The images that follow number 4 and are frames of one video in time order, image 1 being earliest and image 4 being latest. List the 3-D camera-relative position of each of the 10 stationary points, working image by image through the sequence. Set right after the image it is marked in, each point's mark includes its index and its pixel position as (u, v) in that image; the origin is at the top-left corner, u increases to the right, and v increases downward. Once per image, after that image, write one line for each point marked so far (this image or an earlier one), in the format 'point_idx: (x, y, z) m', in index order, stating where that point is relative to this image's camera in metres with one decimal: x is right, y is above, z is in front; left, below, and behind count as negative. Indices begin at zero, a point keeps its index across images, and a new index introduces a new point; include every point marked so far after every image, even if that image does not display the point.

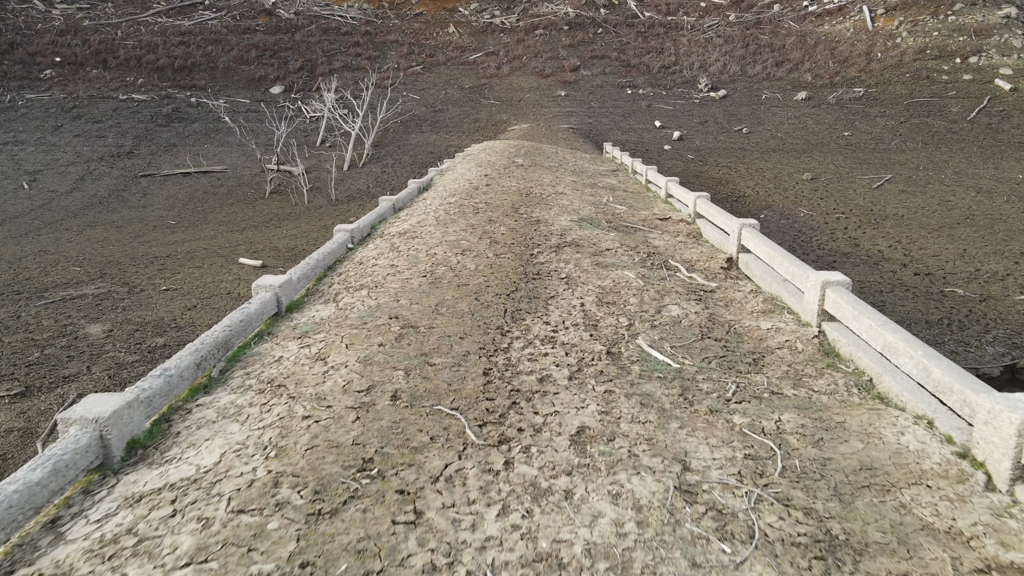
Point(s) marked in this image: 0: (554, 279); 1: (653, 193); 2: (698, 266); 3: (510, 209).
0: (+0.2, 0.0, +4.8) m
1: (+1.6, +1.0, +9.8) m
2: (+1.2, +0.1, +5.7) m
3: (0.0, +0.6, +7.0) m
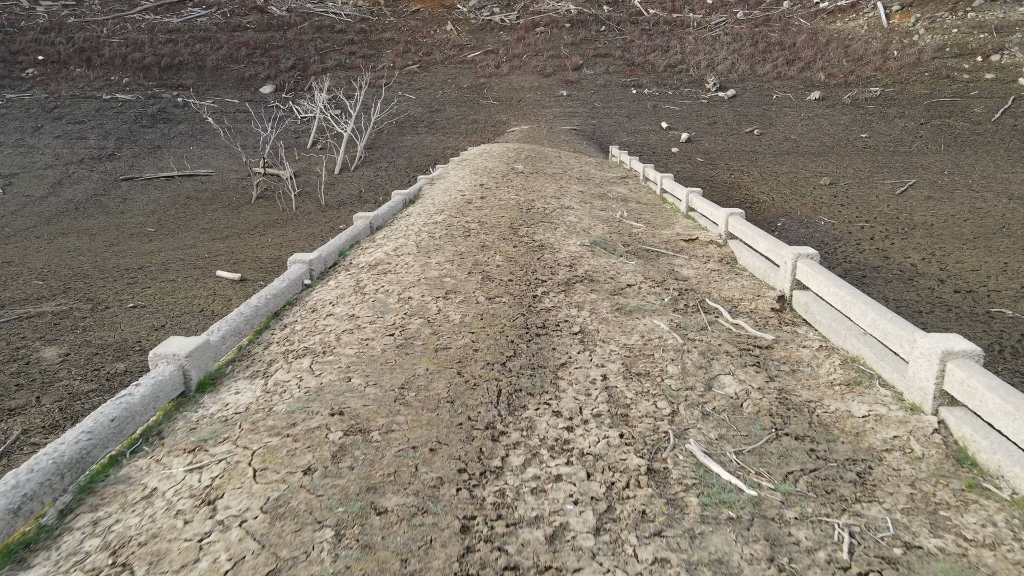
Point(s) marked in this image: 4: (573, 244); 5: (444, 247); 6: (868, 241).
0: (+0.2, -0.2, +3.6) m
1: (+1.5, +0.8, +8.7) m
2: (+1.2, -0.1, +4.6) m
3: (0.0, +0.4, +5.9) m
4: (+0.4, +0.3, +5.6) m
5: (-0.4, +0.2, +5.1) m
6: (+4.7, +0.7, +11.8) m
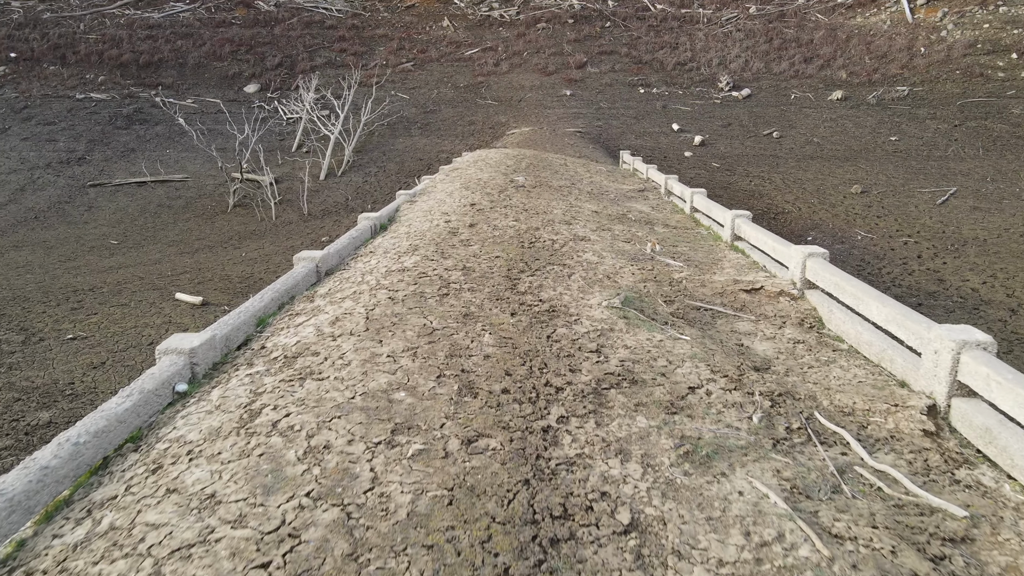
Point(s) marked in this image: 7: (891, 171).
0: (+0.2, -0.5, +1.9) m
1: (+1.5, +0.5, +6.9) m
2: (+1.2, -0.5, +2.9) m
3: (0.0, 0.0, +4.2) m
4: (+0.4, -0.1, +3.9) m
5: (-0.4, -0.1, +3.4) m
6: (+4.6, +0.3, +10.1) m
7: (+6.2, +1.9, +14.5) m
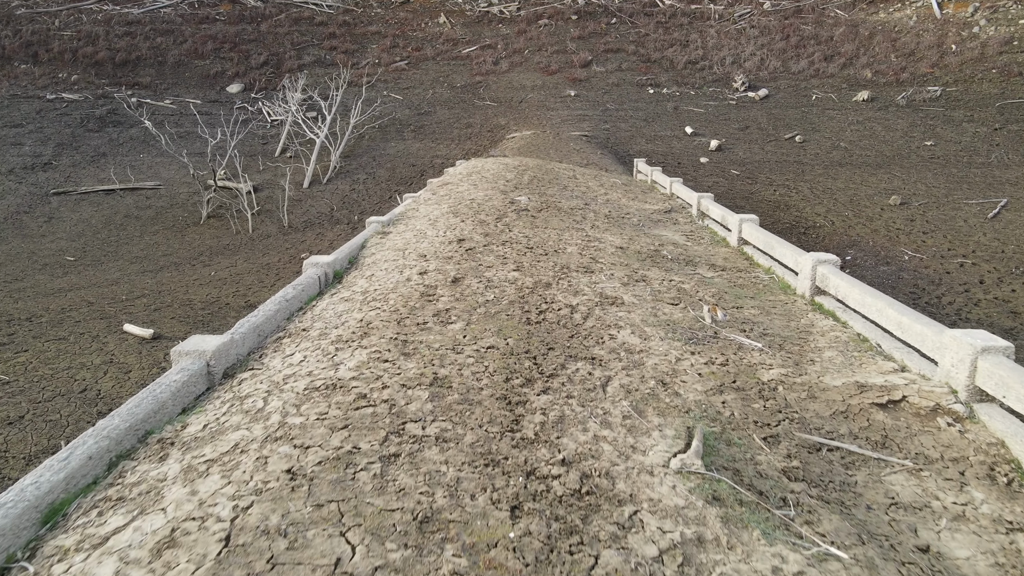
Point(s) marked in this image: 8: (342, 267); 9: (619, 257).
0: (+0.2, -0.9, +0.2) m
1: (+1.5, +0.1, +5.2) m
2: (+1.2, -0.8, +1.2) m
3: (0.0, -0.3, +2.5) m
4: (+0.4, -0.5, +2.2) m
5: (-0.4, -0.5, +1.7) m
6: (+4.6, -0.1, +8.4) m
7: (+6.2, +1.5, +12.8) m
8: (-1.0, +0.1, +5.0) m
9: (+0.6, +0.2, +5.3) m
